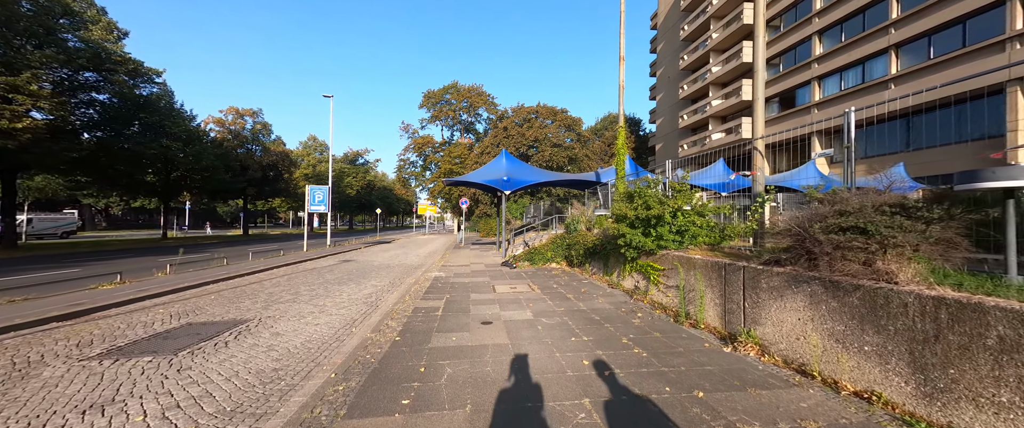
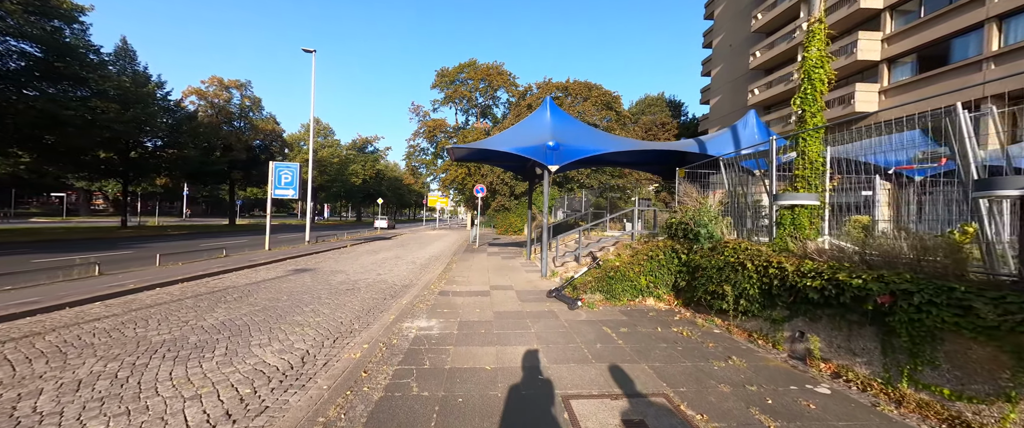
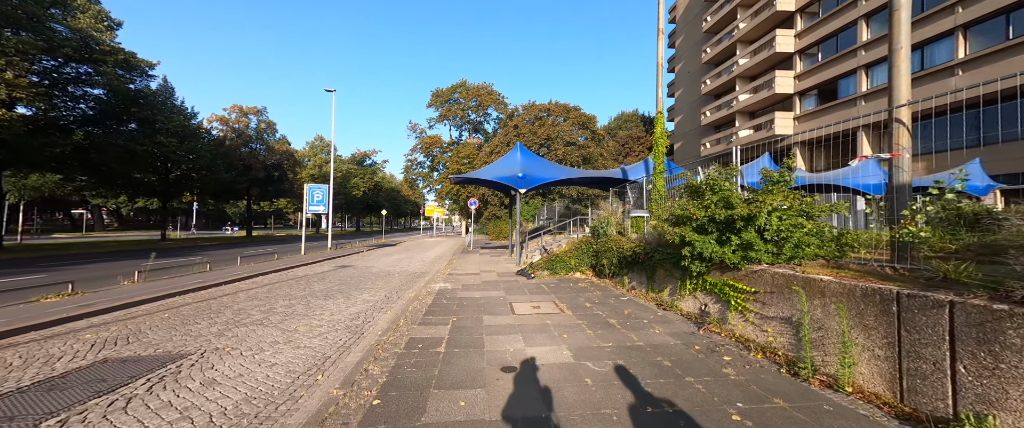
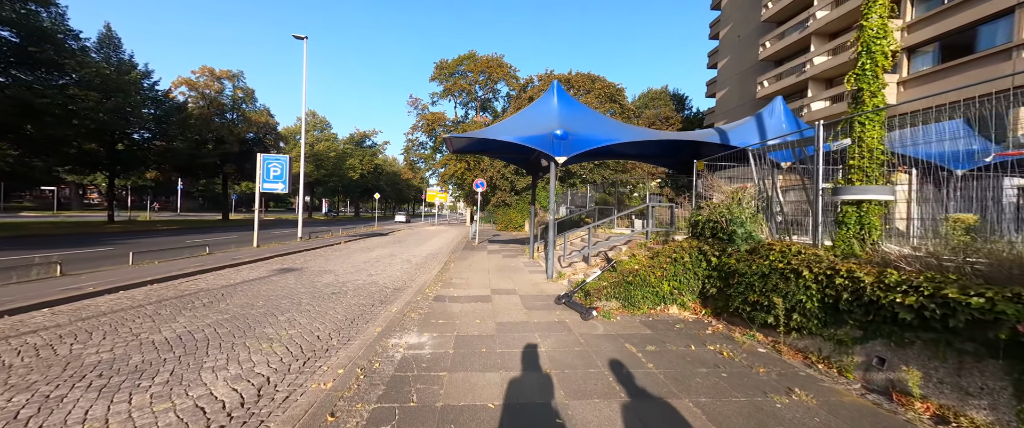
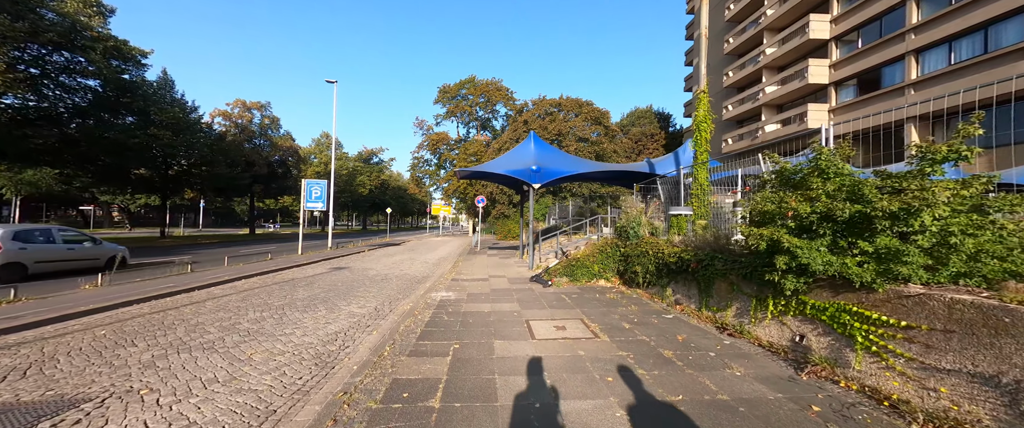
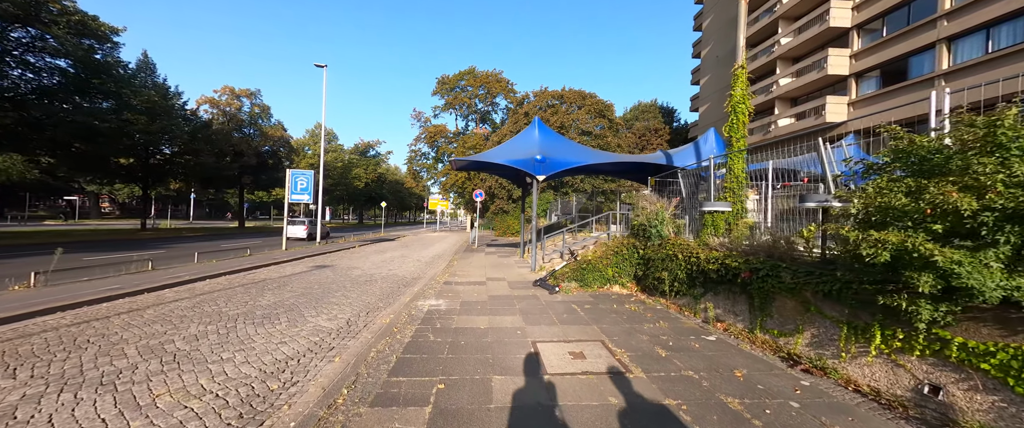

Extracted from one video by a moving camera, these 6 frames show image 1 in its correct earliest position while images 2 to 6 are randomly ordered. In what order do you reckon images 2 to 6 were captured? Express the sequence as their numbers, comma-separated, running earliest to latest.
3, 5, 6, 2, 4
